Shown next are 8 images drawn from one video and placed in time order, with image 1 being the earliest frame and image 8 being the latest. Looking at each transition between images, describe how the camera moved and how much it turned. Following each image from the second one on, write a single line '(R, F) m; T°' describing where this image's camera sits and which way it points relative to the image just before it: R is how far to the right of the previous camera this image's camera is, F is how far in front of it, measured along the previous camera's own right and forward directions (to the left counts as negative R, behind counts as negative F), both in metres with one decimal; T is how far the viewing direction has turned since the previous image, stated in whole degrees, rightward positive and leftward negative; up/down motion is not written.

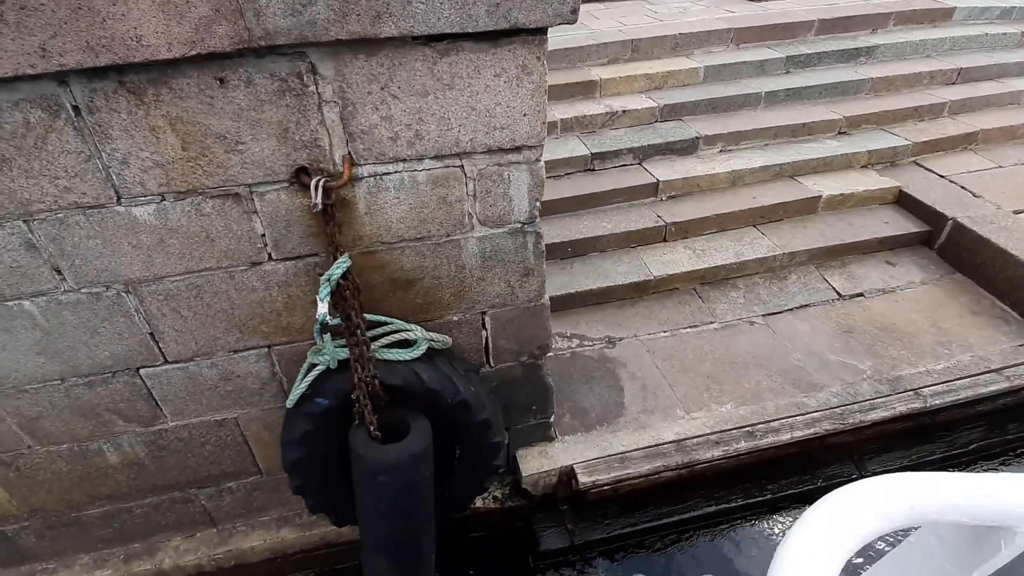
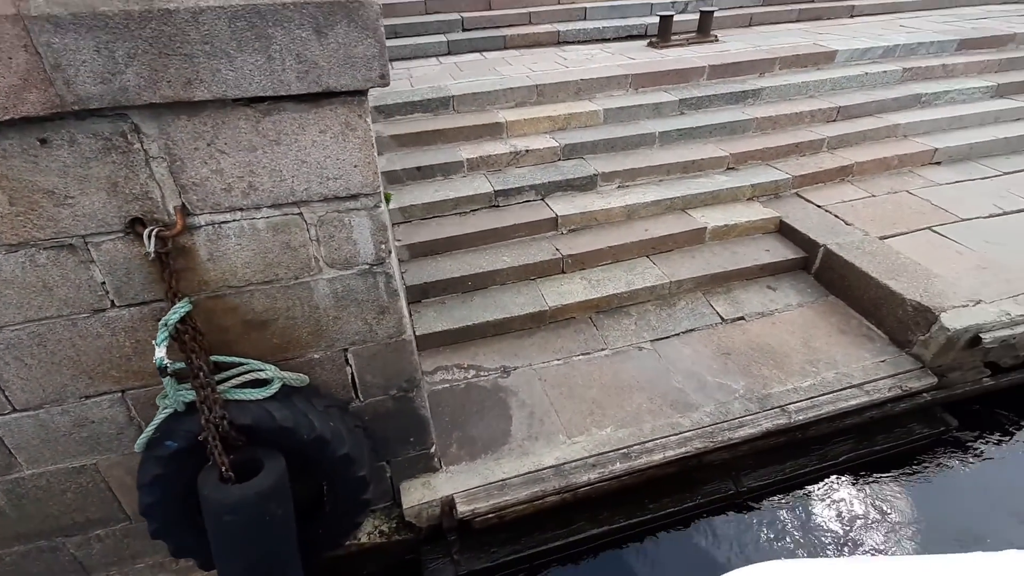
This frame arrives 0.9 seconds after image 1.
(+0.4, -0.1) m; +3°
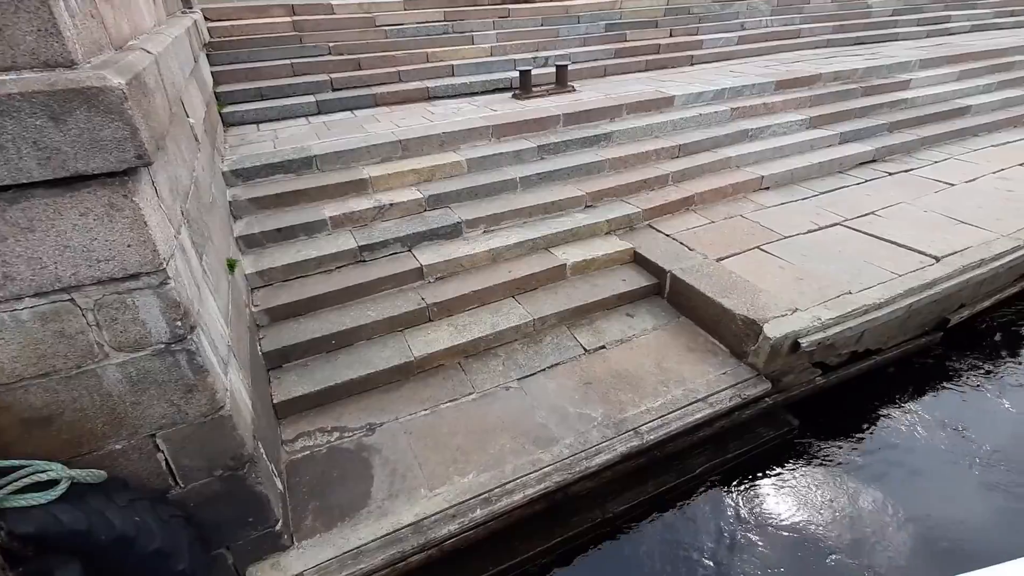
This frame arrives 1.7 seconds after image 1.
(+0.4, -0.1) m; +8°
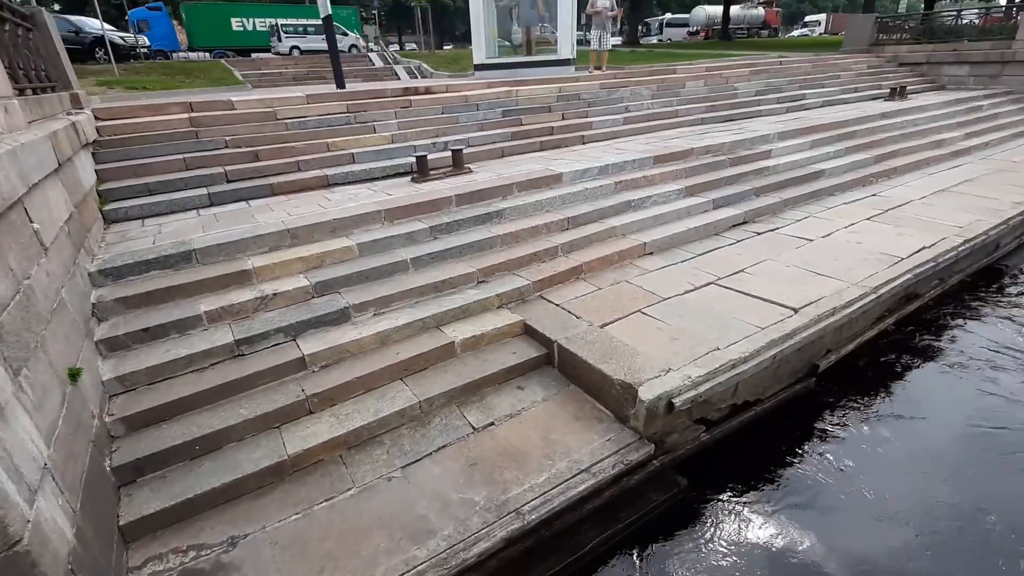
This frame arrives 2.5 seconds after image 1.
(+0.4, 0.0) m; +6°
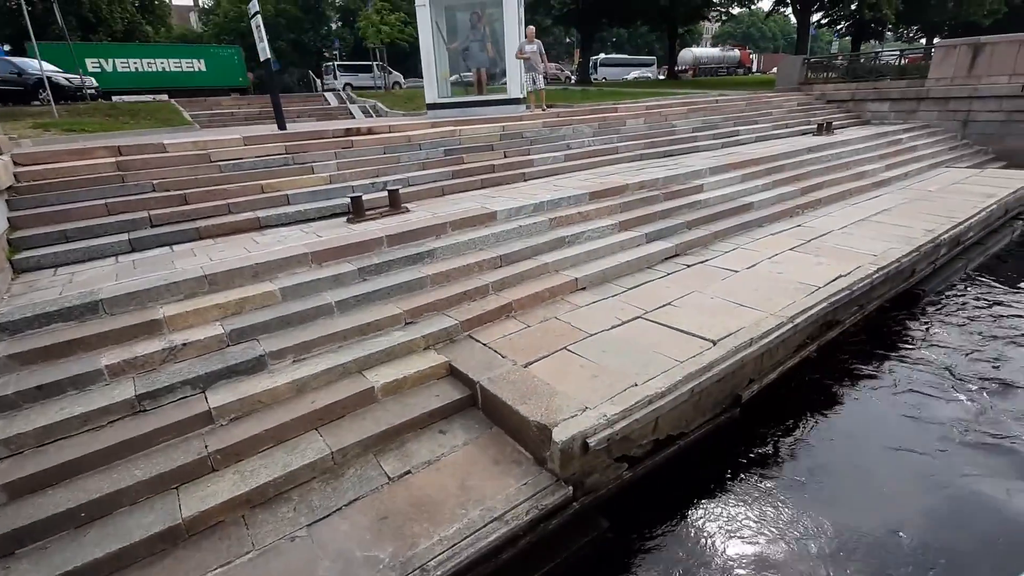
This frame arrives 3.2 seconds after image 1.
(+0.4, 0.0) m; +3°
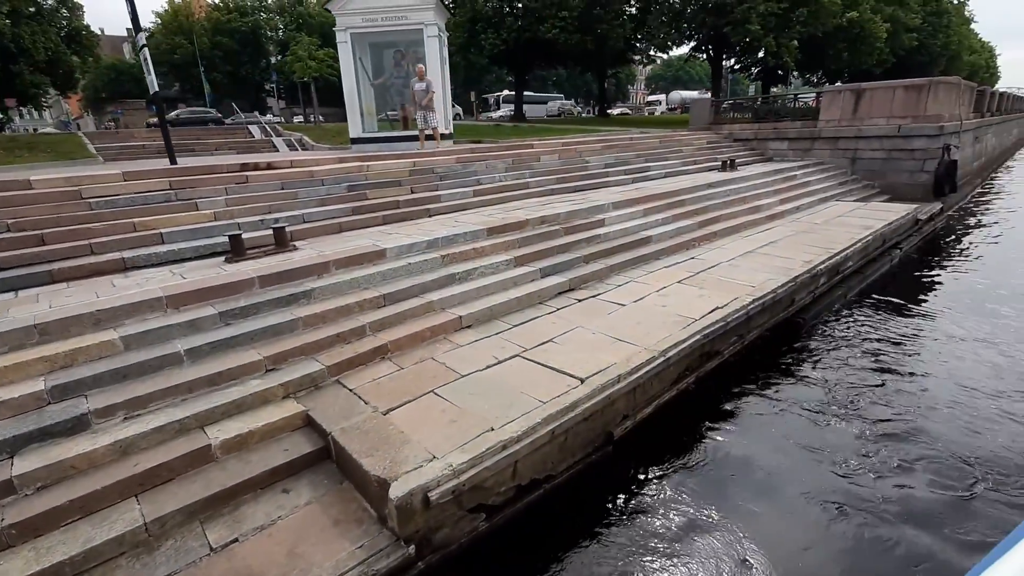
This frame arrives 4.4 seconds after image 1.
(+0.7, +0.1) m; +5°
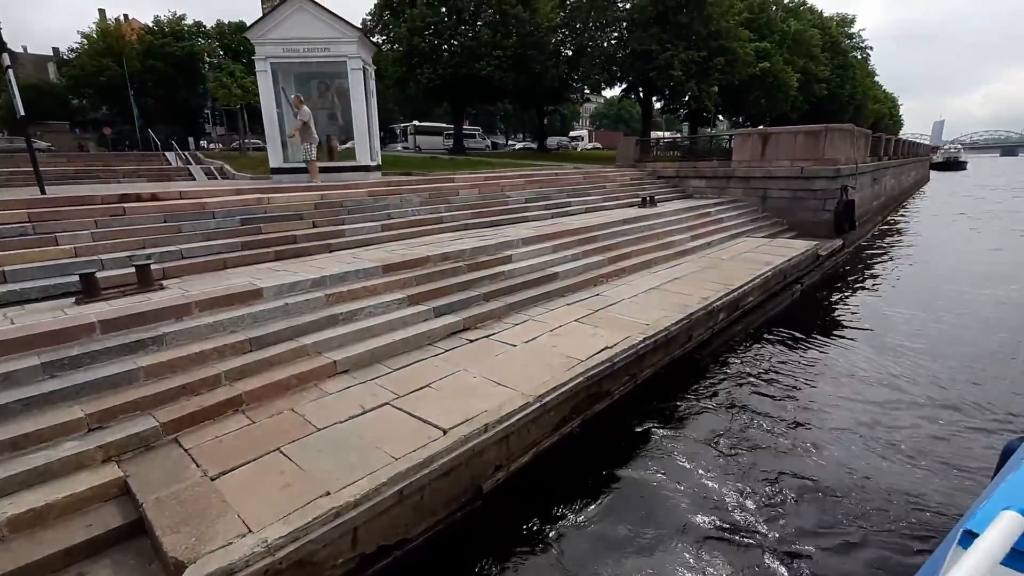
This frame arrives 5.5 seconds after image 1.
(+0.7, +0.1) m; +5°
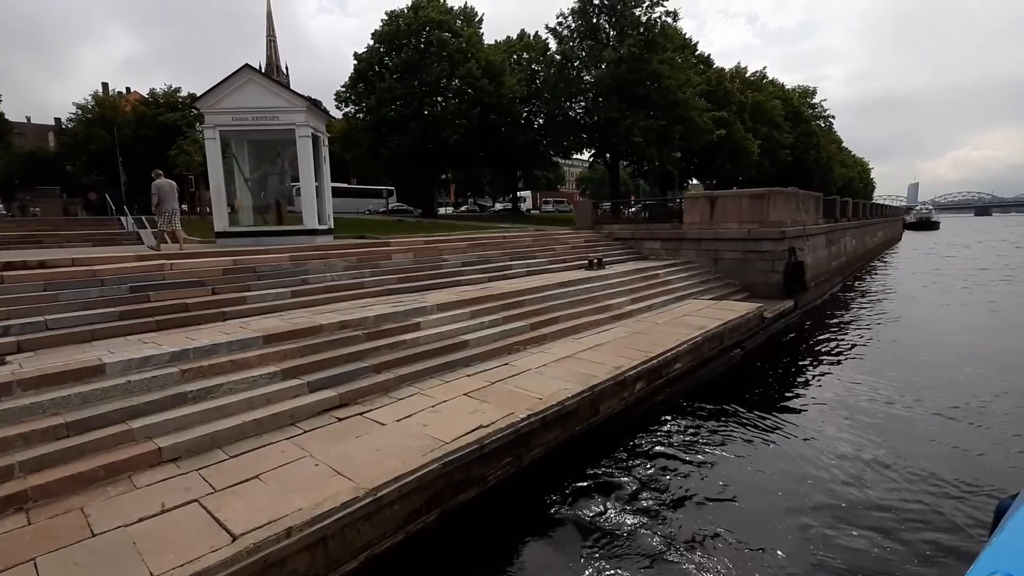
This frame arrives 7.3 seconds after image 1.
(+1.2, +0.3) m; +1°
